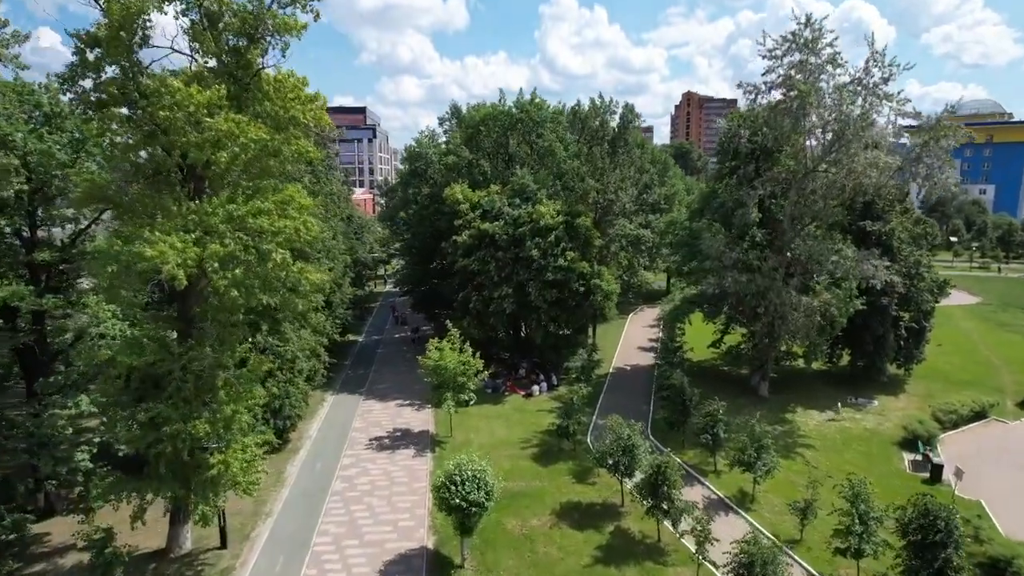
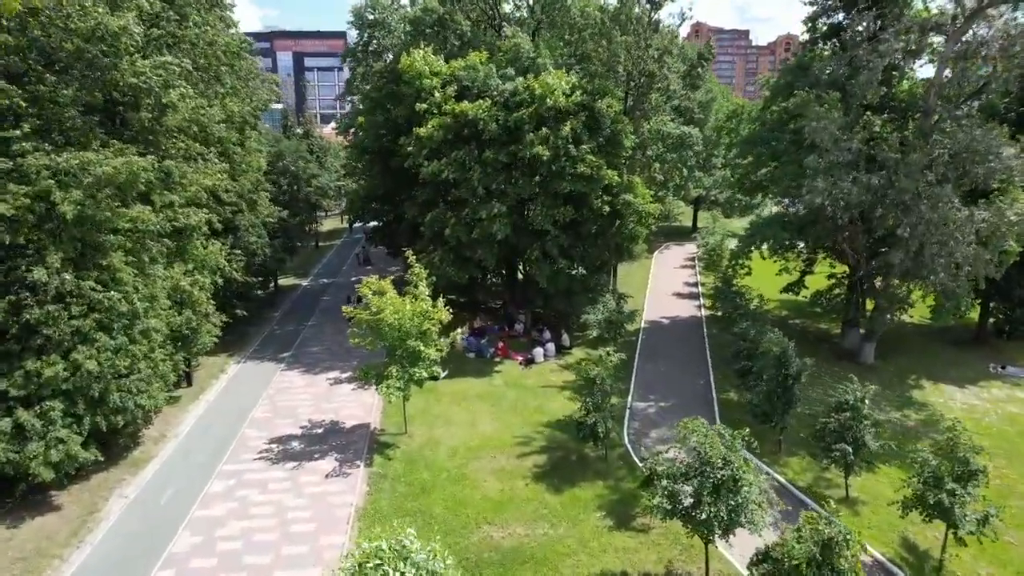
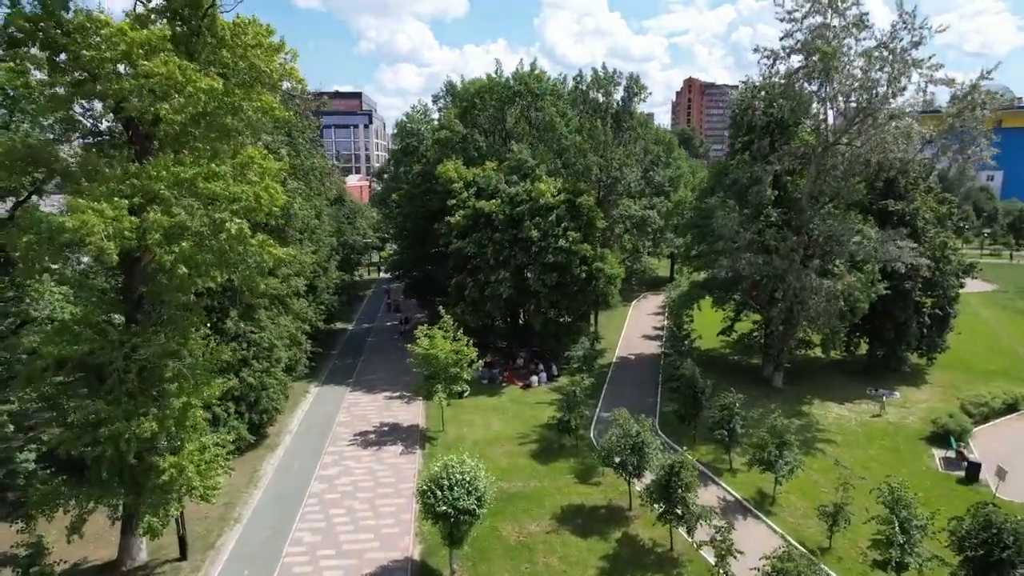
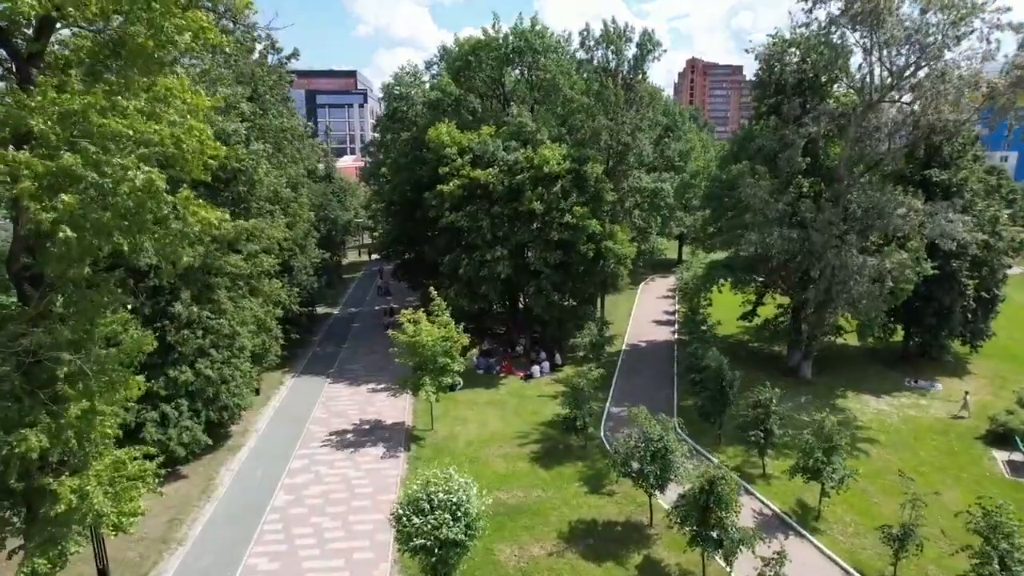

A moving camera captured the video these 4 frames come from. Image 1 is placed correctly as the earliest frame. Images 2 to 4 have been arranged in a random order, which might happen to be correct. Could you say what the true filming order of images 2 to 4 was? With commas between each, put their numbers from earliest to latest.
3, 4, 2
